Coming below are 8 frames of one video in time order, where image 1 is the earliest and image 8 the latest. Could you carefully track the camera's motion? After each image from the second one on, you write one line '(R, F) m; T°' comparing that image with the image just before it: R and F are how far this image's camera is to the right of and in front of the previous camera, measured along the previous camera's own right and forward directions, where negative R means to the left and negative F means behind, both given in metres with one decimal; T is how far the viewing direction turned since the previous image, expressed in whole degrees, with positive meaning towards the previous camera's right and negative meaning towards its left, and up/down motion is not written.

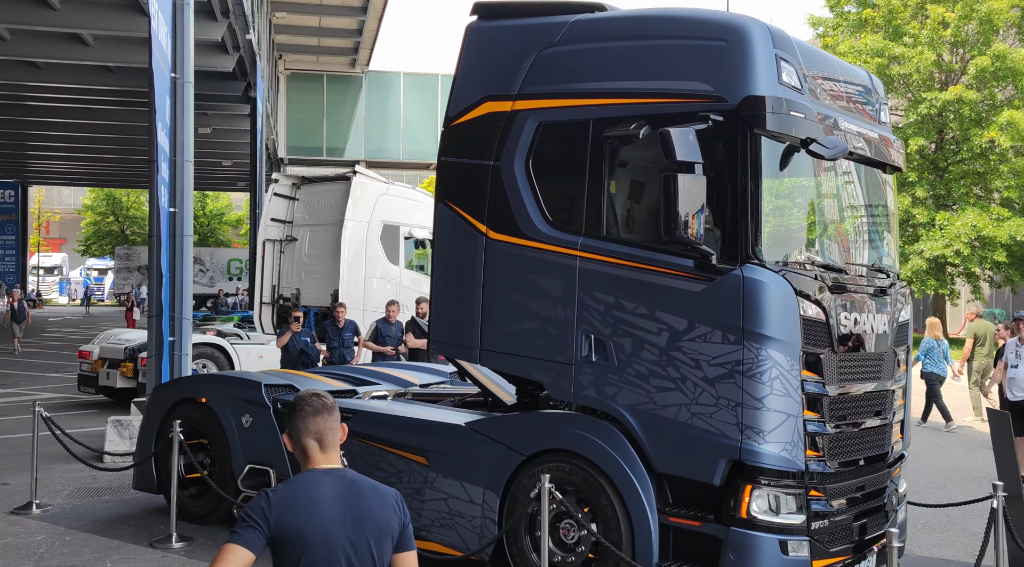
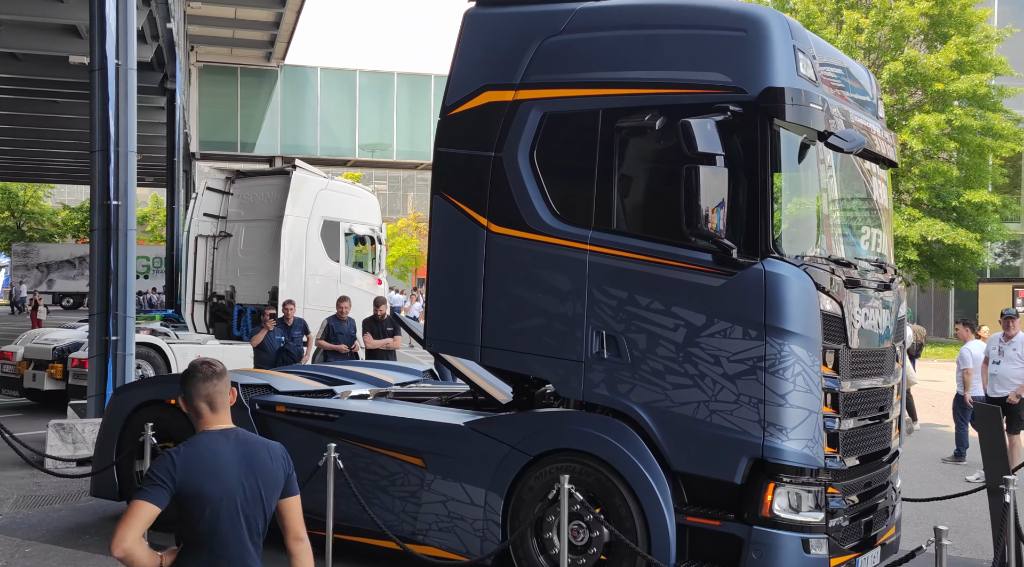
(-0.6, +0.2) m; +5°
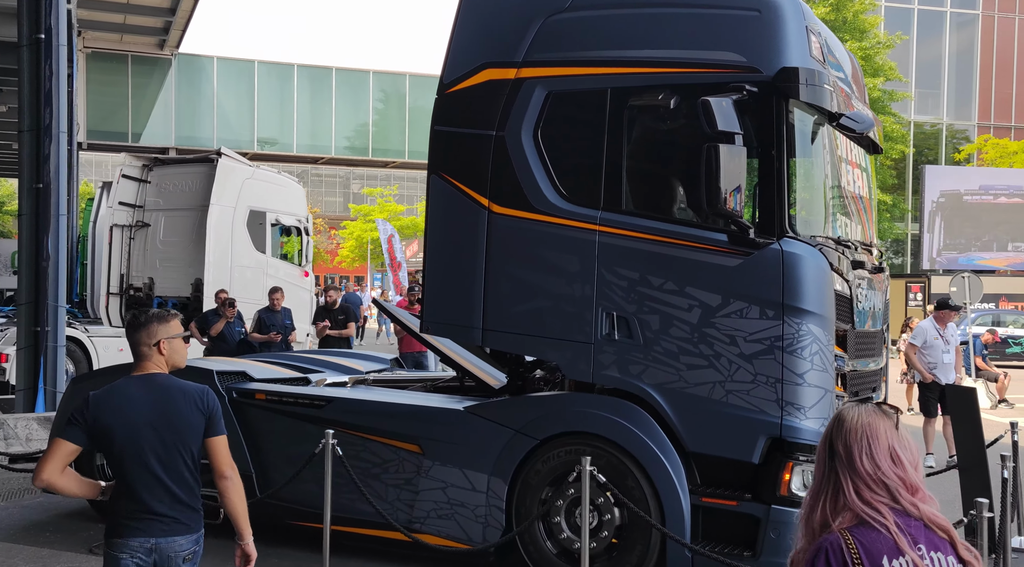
(-0.7, +0.2) m; +6°
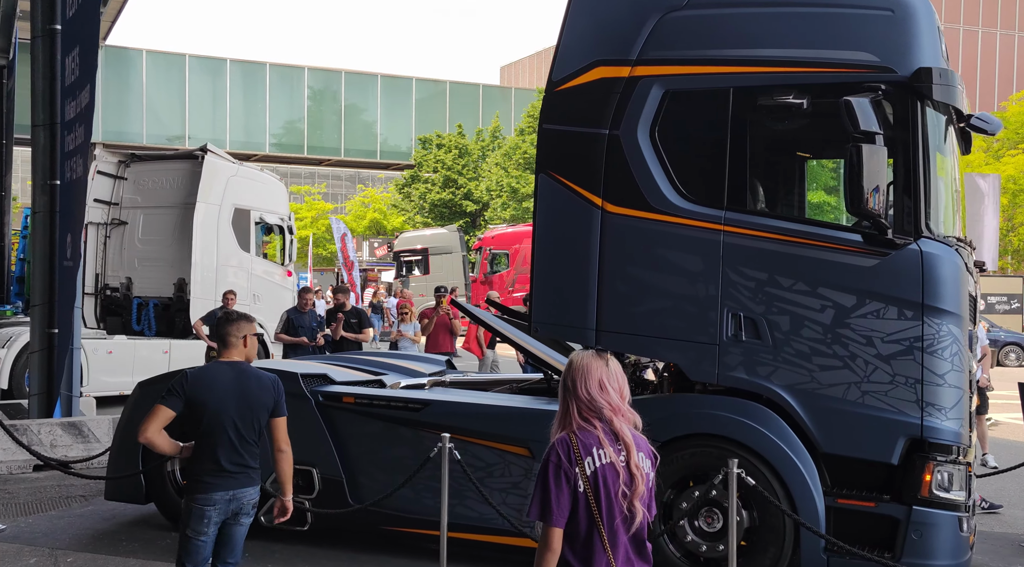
(-1.2, +0.2) m; +4°
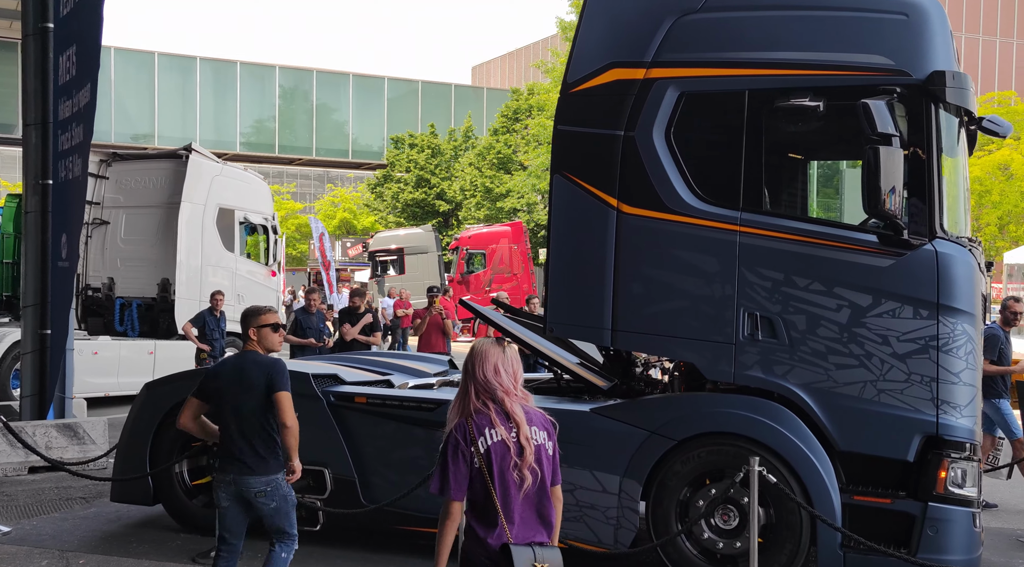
(-0.3, 0.0) m; +2°
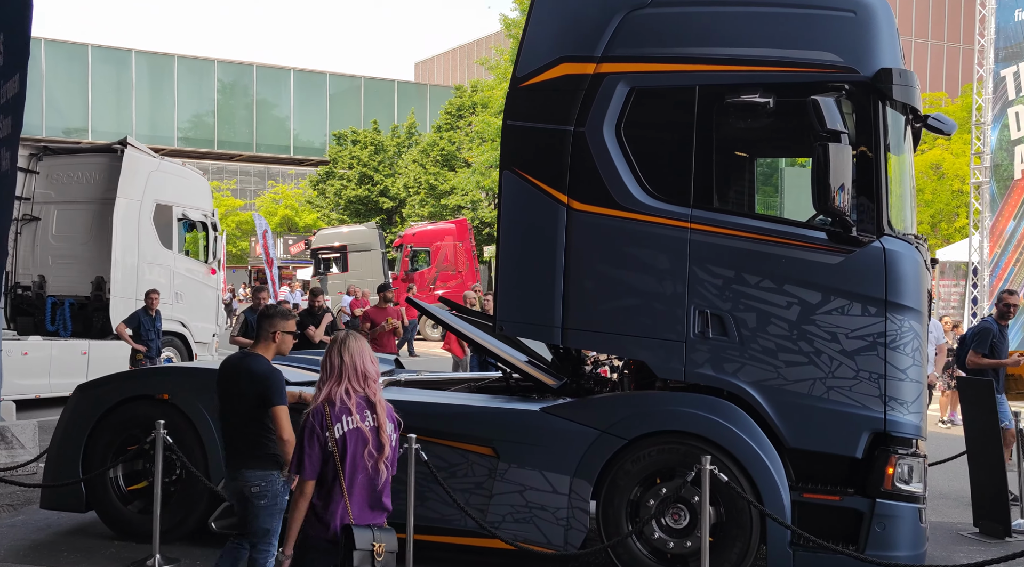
(0.0, +0.1) m; +3°
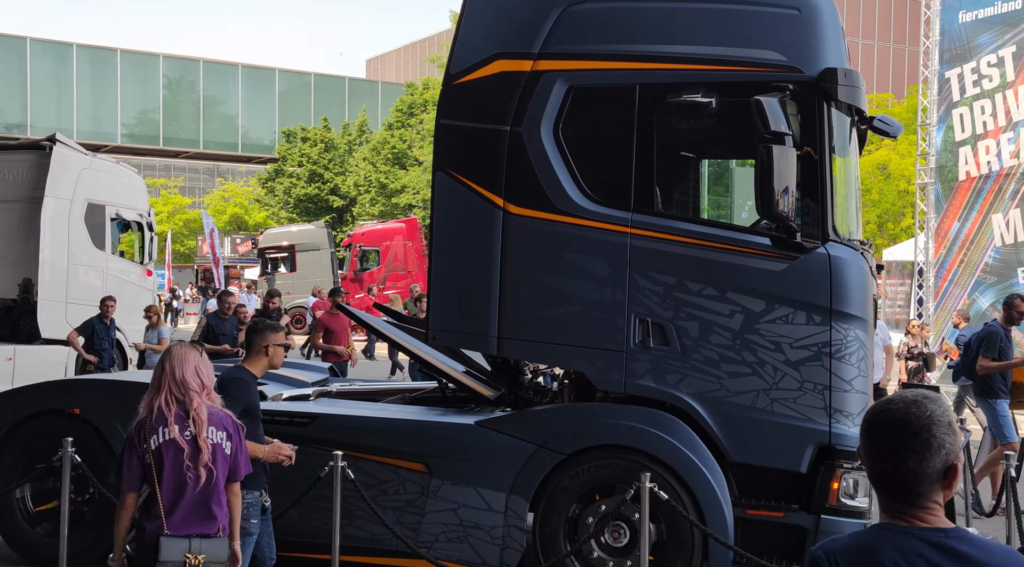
(+0.1, +0.3) m; +2°
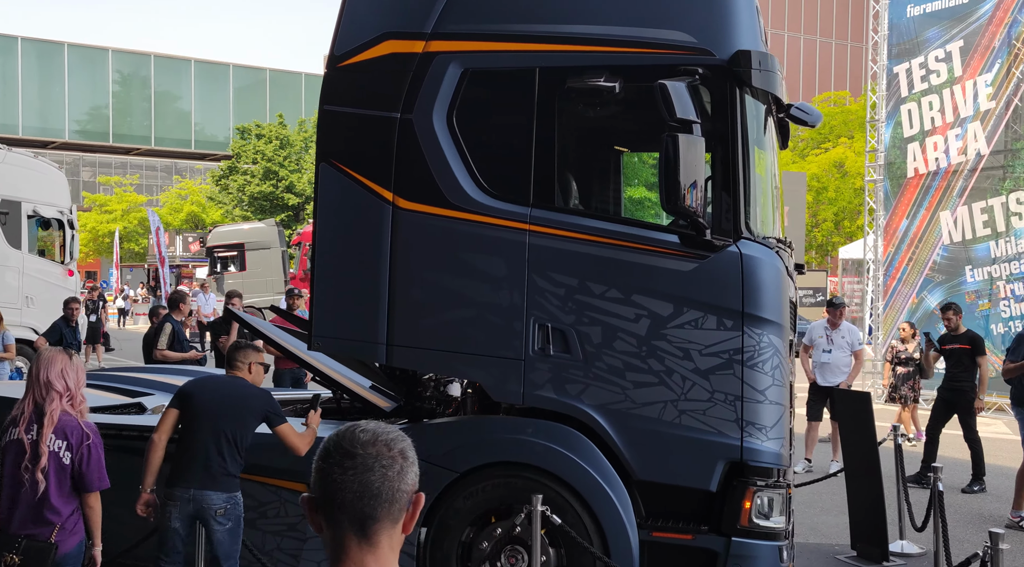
(+0.4, +0.5) m; +2°
